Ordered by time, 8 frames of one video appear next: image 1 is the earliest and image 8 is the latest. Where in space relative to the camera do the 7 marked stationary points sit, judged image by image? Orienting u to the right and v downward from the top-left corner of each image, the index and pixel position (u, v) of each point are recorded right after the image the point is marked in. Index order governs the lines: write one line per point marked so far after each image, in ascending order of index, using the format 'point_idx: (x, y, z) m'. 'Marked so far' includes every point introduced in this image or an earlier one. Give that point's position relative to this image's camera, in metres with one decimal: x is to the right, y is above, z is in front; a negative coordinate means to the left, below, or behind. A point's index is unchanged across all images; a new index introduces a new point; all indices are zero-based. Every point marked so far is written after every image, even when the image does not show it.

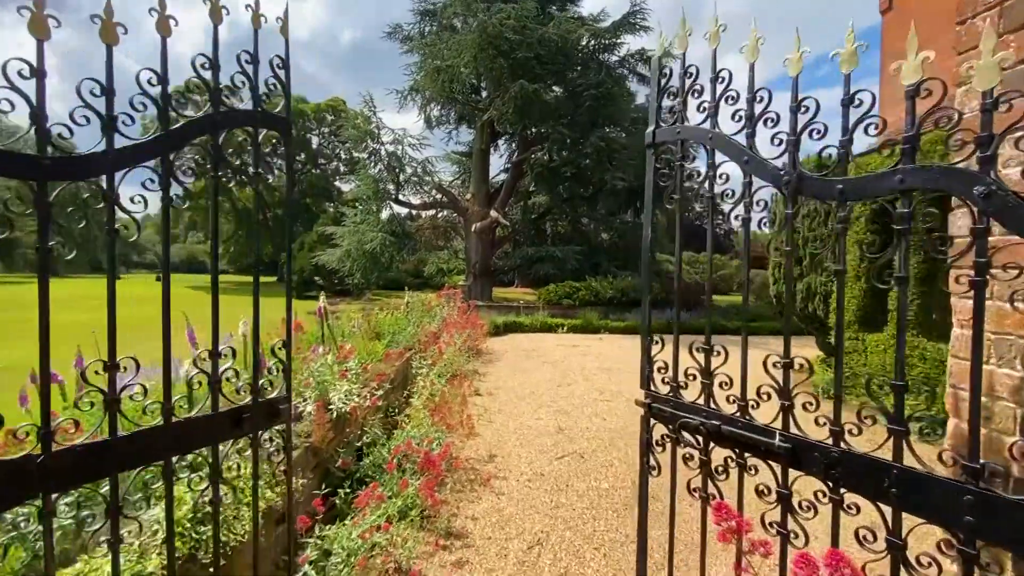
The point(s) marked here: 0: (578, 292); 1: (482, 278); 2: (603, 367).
0: (+1.9, -0.1, +14.2) m
1: (-1.2, +0.4, +18.9) m
2: (+1.5, -1.3, +7.9) m
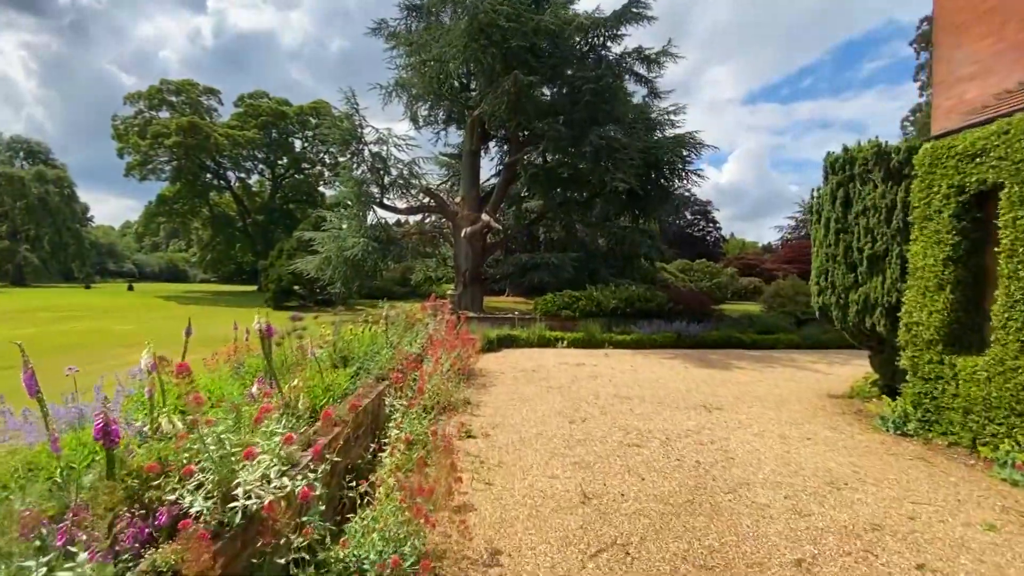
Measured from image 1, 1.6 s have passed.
0: (+1.8, -0.4, +12.9) m
1: (-1.5, +0.1, +17.6) m
2: (+1.5, -1.5, +6.6) m
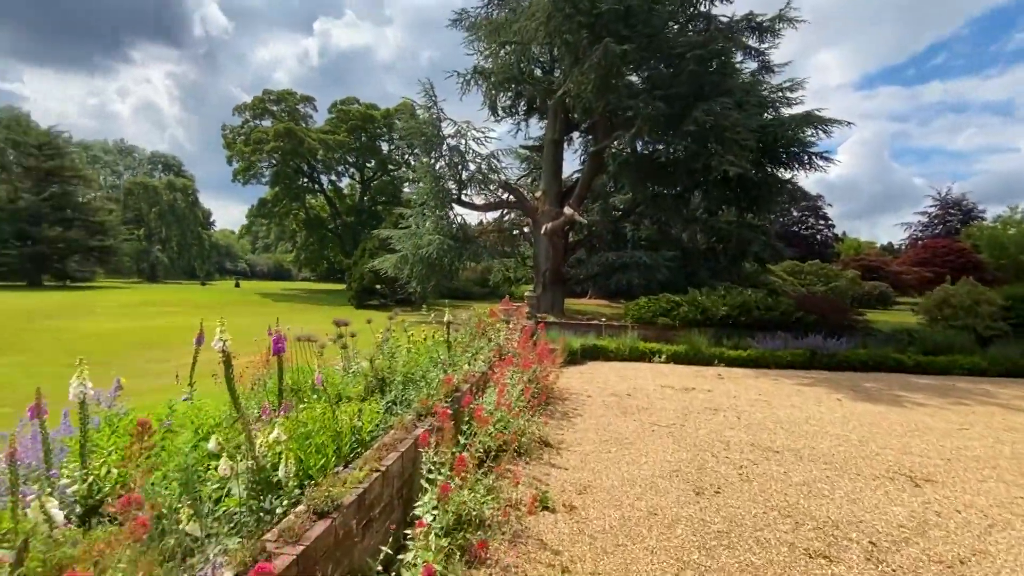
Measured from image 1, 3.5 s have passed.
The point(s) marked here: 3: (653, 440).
0: (+3.8, -0.5, +10.8) m
1: (+1.3, 0.0, +16.0) m
2: (+2.4, -1.5, +4.7) m
3: (+1.4, -1.5, +4.8) m
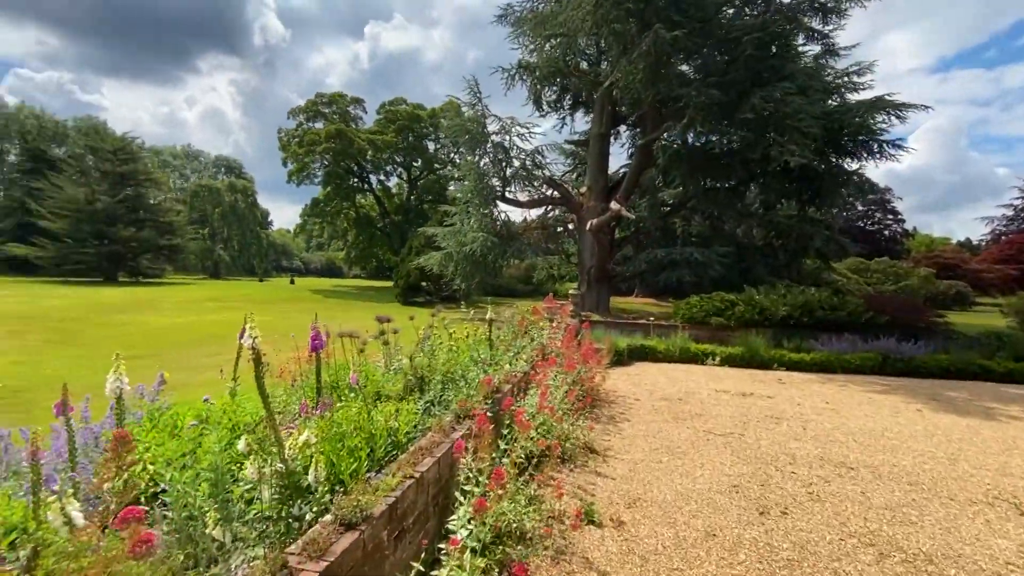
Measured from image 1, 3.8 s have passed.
0: (+4.7, -0.4, +10.2) m
1: (+2.8, +0.1, +15.6) m
2: (+2.8, -1.5, +4.2) m
3: (+1.8, -1.5, +4.5) m
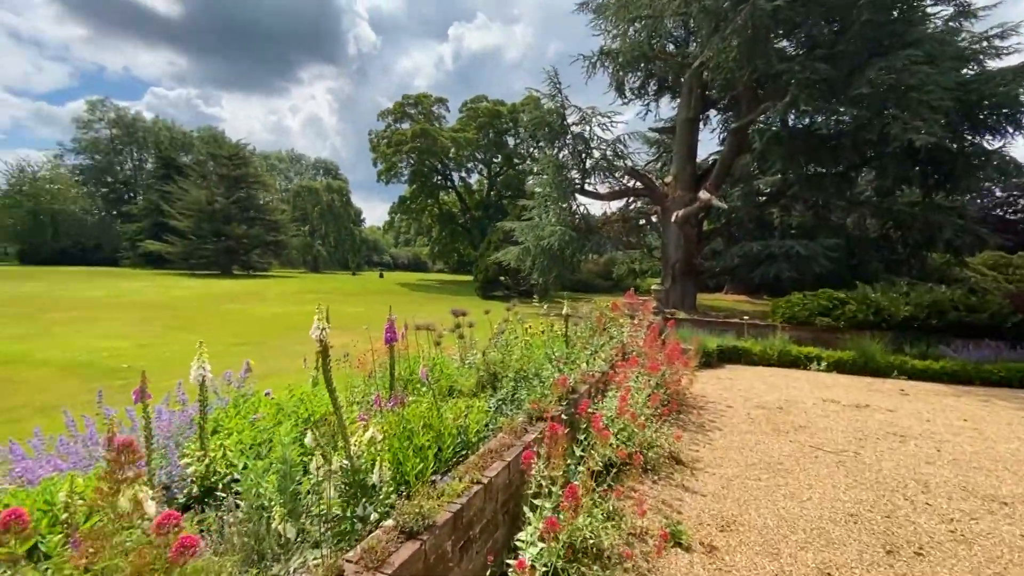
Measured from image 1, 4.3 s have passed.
0: (+6.3, -0.4, +9.1) m
1: (+5.2, +0.2, +14.7) m
2: (+3.4, -1.5, +3.5) m
3: (+2.5, -1.5, +3.9) m
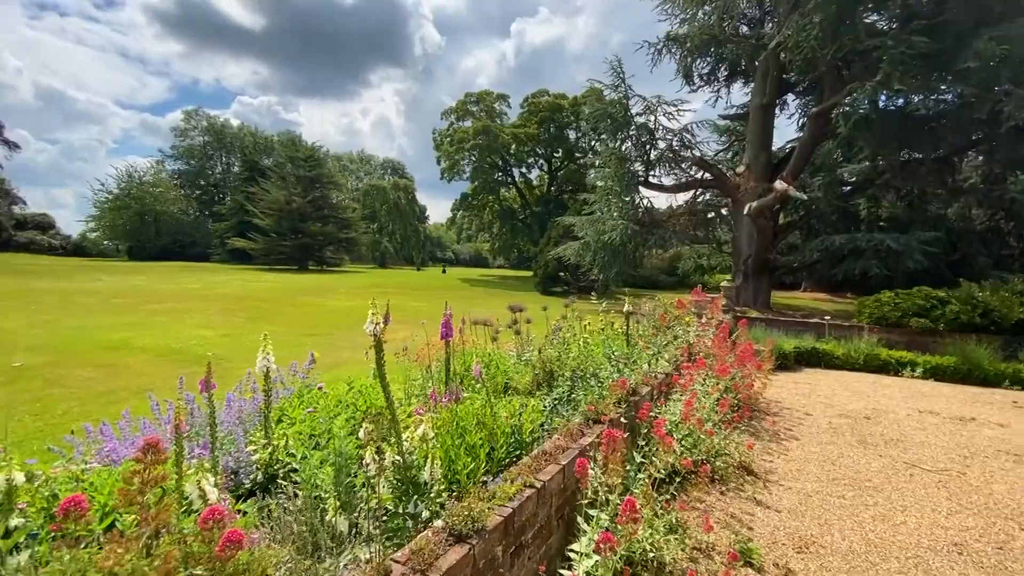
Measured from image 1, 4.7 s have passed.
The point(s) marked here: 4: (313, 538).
0: (+7.3, -0.3, +8.1) m
1: (+7.0, +0.3, +13.8) m
2: (+3.8, -1.5, +3.0) m
3: (+2.9, -1.5, +3.5) m
4: (-0.8, -1.0, +1.9) m
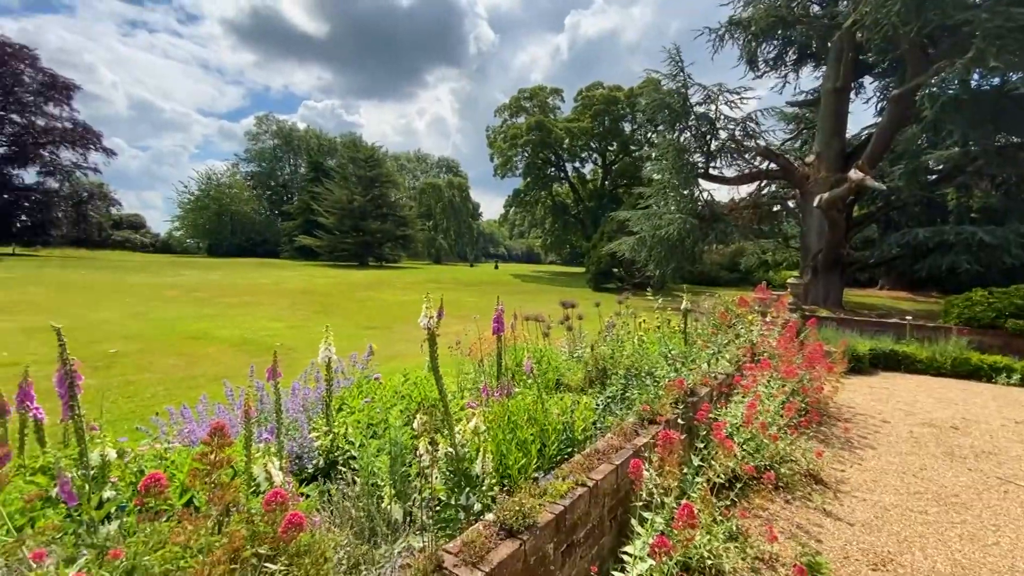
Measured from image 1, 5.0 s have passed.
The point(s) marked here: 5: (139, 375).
0: (+8.2, -0.3, +7.3) m
1: (+8.5, +0.4, +12.9) m
2: (+4.1, -1.5, +2.5) m
3: (+3.3, -1.4, +3.1) m
4: (-0.6, -1.0, +2.0) m
5: (-3.9, -0.9, +5.0) m
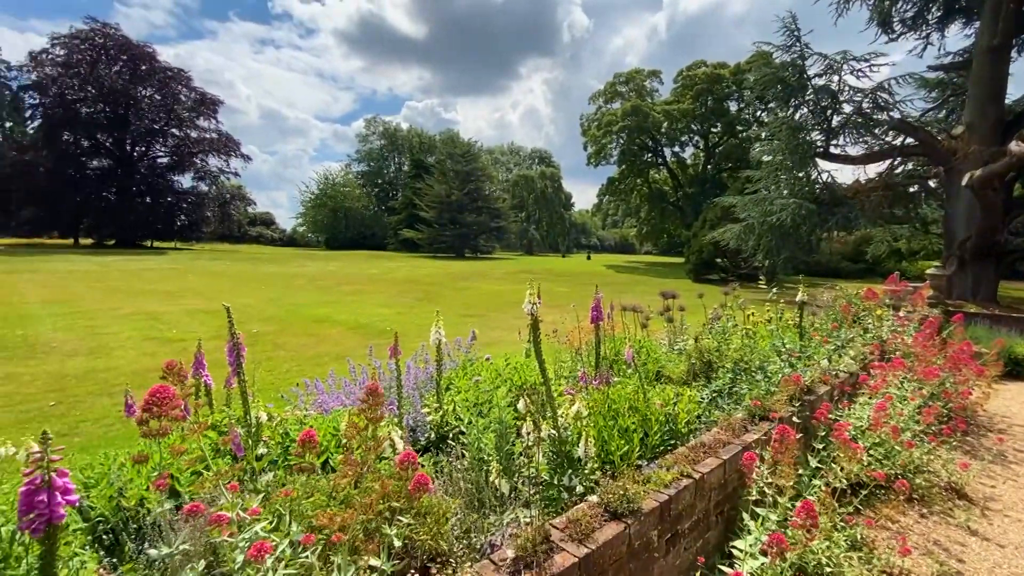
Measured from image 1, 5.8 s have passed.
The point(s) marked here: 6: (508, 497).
0: (+9.4, -0.2, +5.7) m
1: (+10.8, +0.6, +11.2) m
2: (+4.5, -1.5, +1.8) m
3: (+3.9, -1.4, +2.5) m
4: (-0.1, -0.9, +2.1) m
5: (-2.8, -0.8, +5.7) m
6: (0.0, -0.9, +2.1) m
